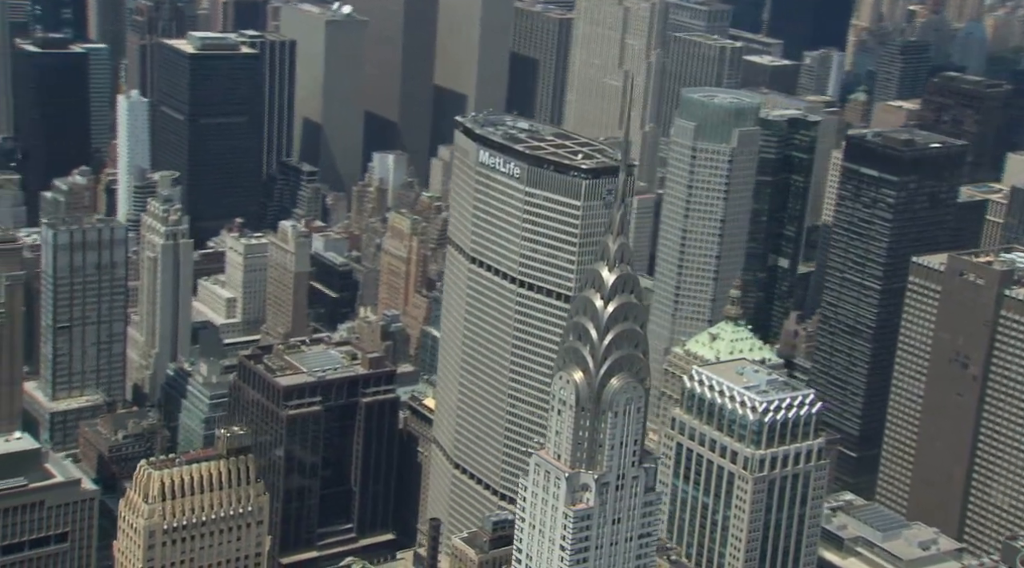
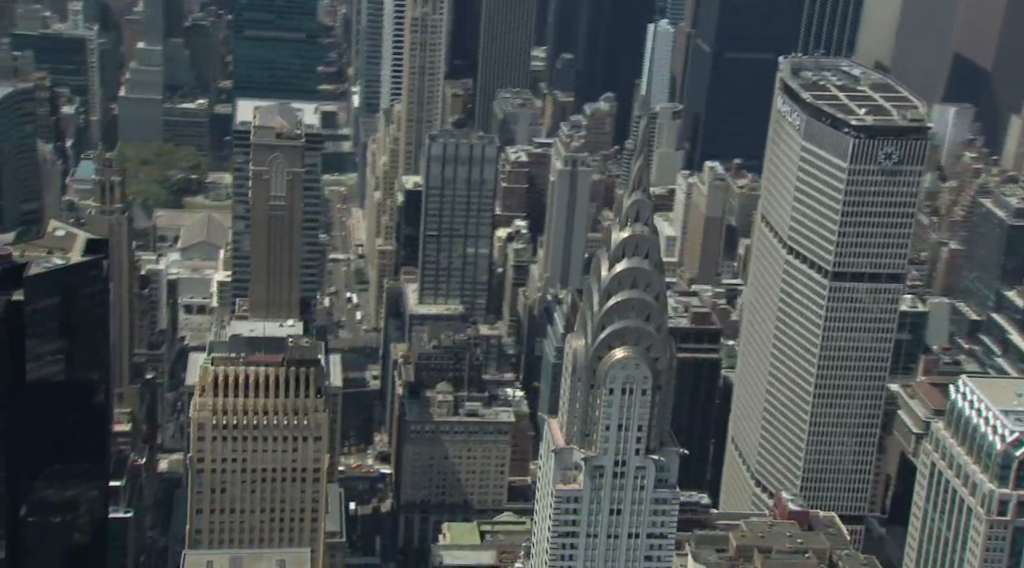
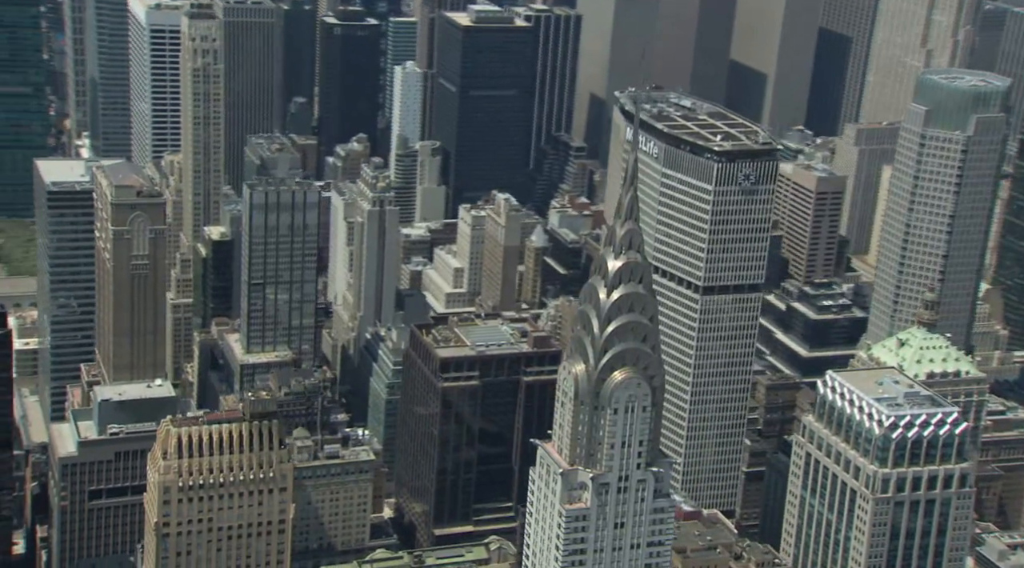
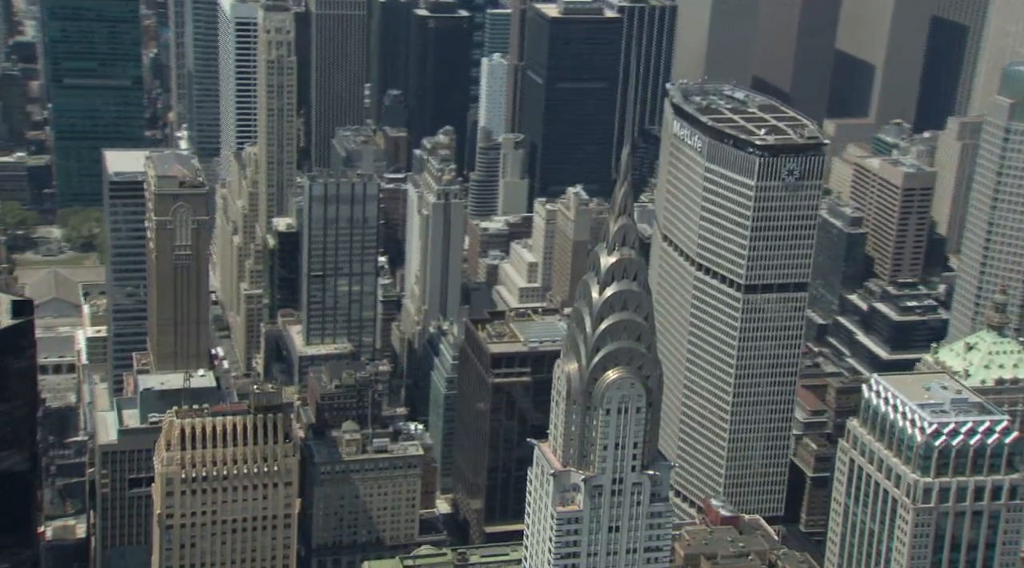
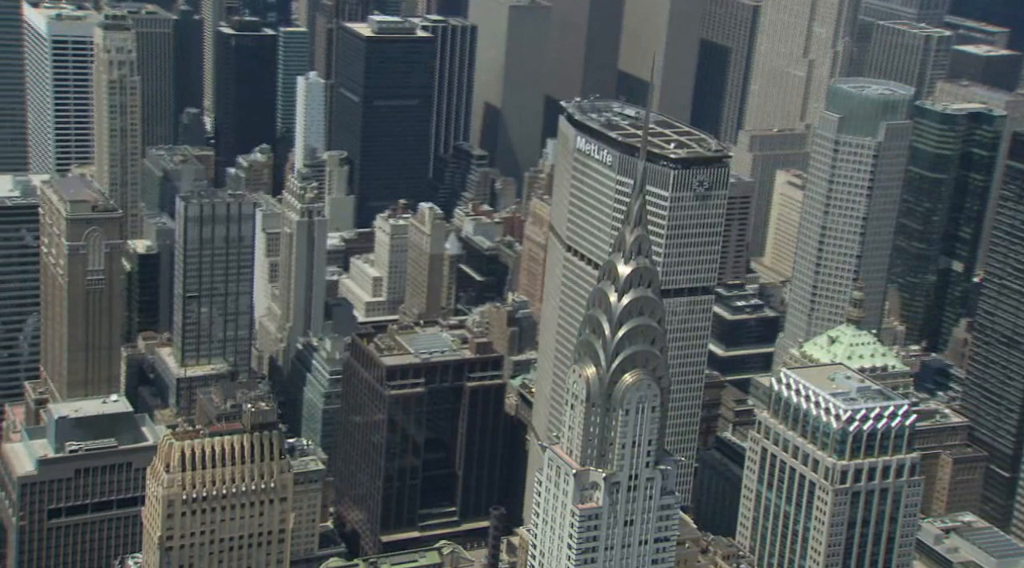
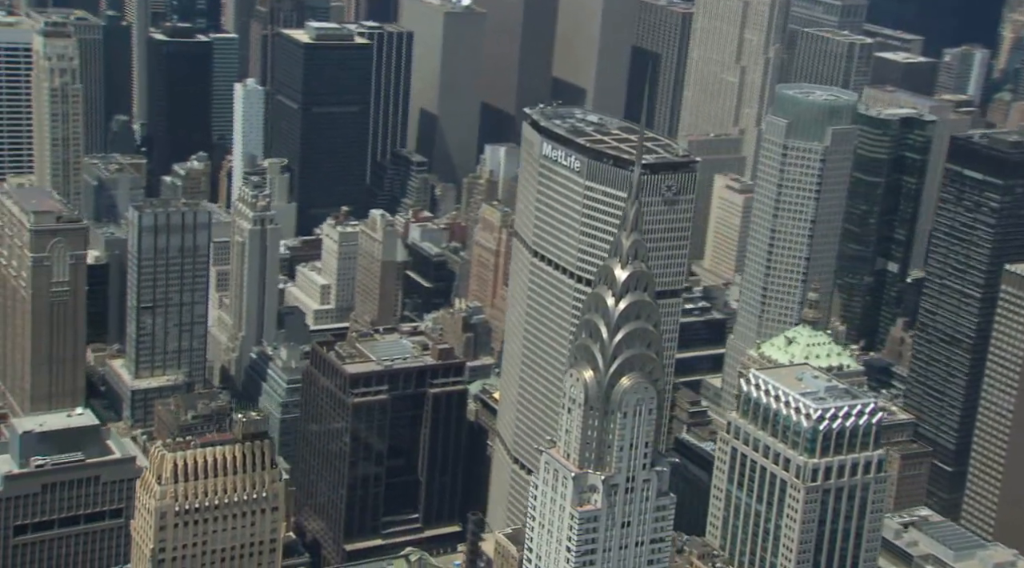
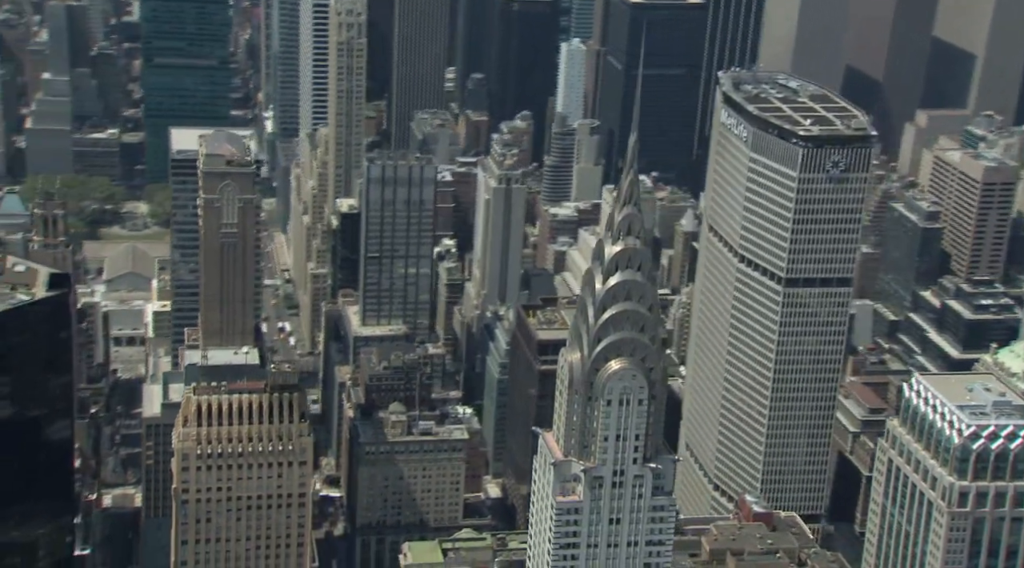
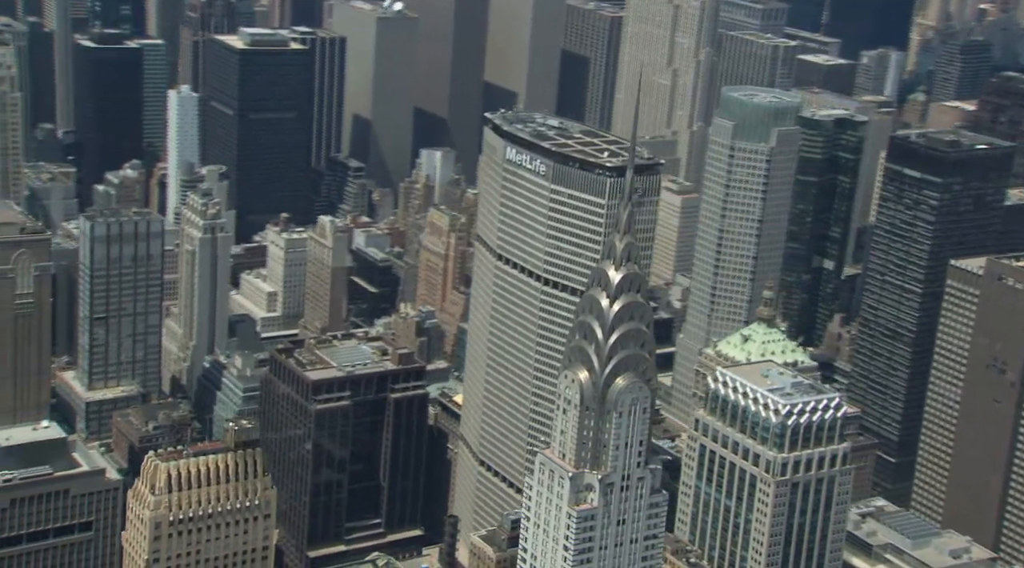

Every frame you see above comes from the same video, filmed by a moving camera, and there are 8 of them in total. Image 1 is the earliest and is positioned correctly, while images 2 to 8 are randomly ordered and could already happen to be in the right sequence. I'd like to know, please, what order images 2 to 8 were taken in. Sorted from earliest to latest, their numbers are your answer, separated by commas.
8, 6, 5, 3, 4, 7, 2
